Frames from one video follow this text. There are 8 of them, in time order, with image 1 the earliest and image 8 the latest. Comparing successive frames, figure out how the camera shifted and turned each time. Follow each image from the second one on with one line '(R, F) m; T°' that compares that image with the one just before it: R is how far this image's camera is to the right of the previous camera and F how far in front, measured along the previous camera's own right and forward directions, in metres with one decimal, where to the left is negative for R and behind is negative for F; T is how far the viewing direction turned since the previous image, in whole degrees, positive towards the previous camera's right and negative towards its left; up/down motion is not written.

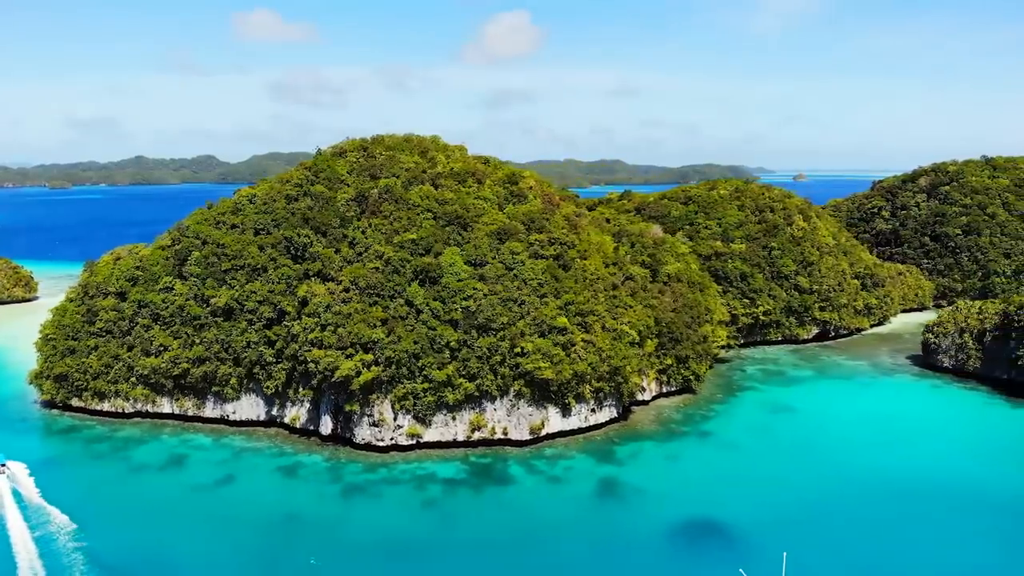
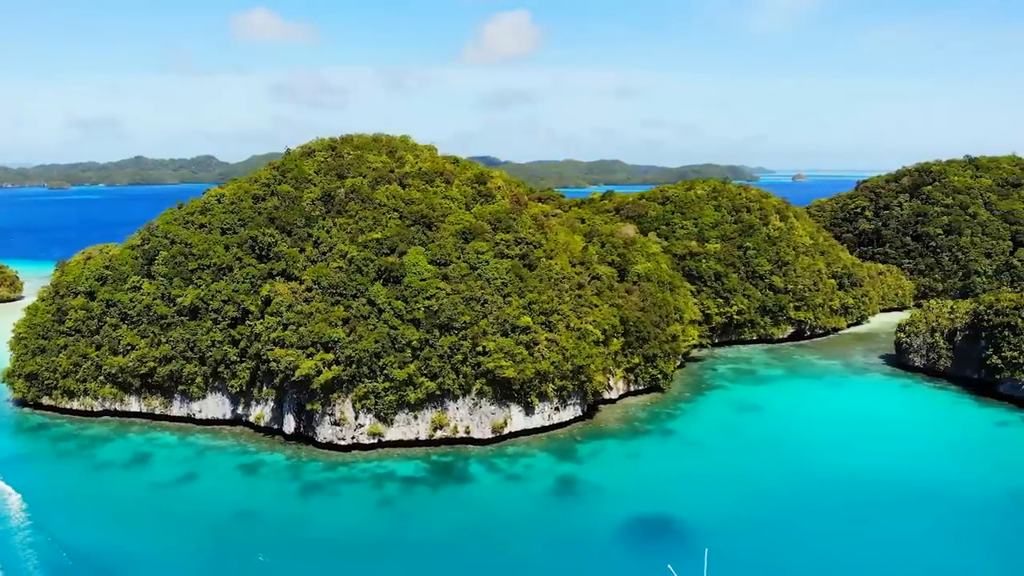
(+2.1, -0.1) m; 0°
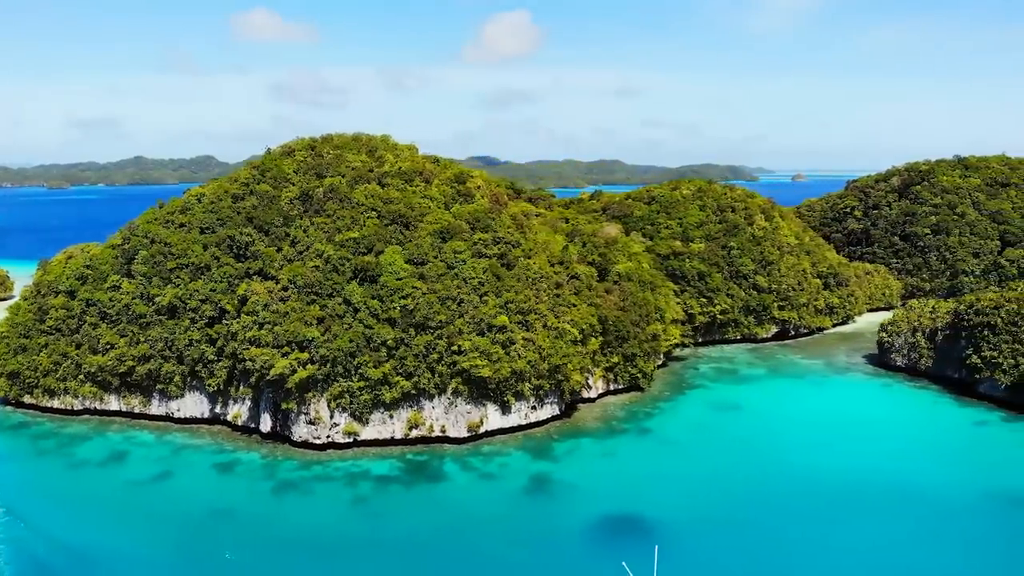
(+1.3, -0.1) m; 0°
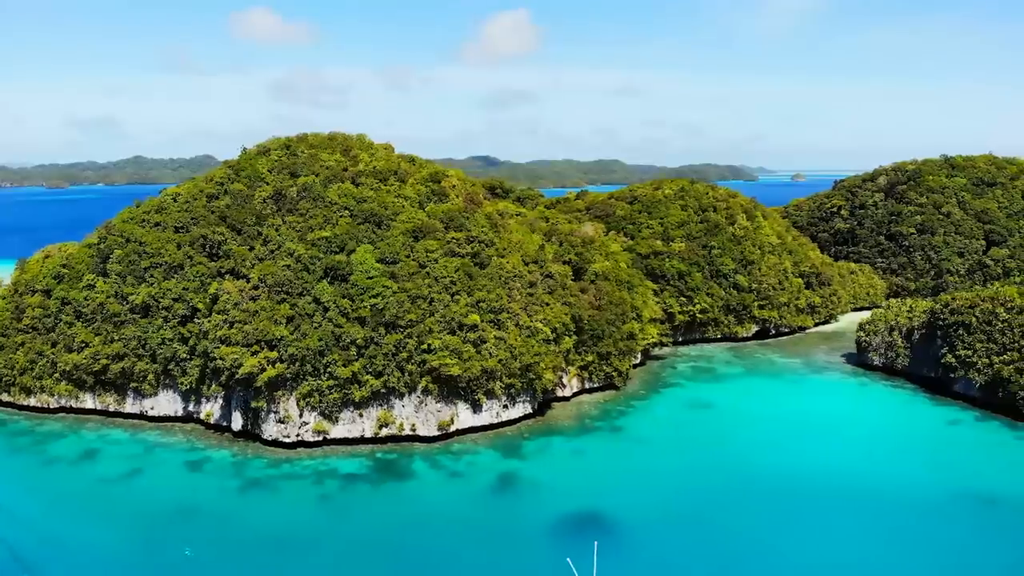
(+1.7, -0.1) m; 0°
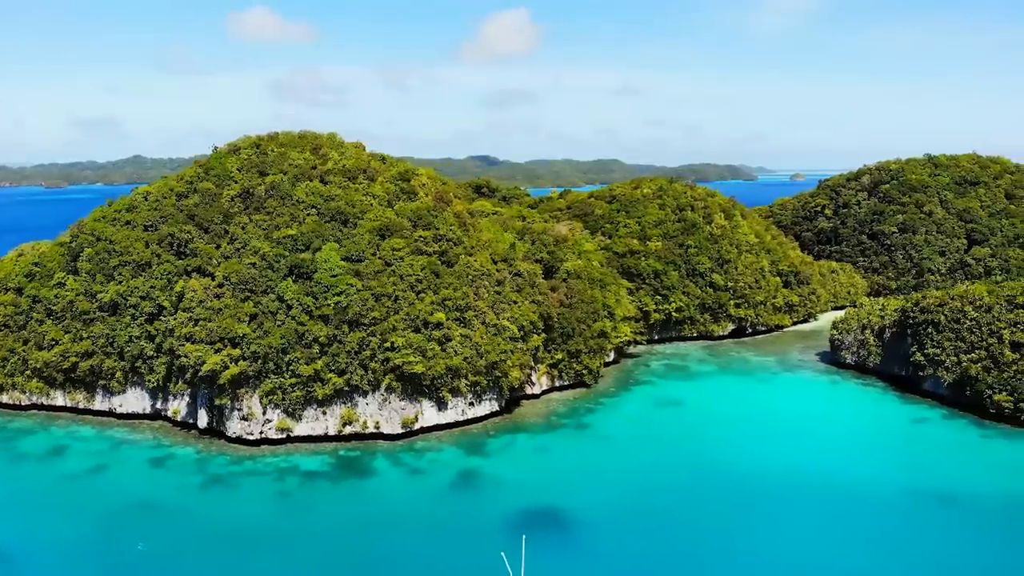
(+2.0, -0.1) m; 0°
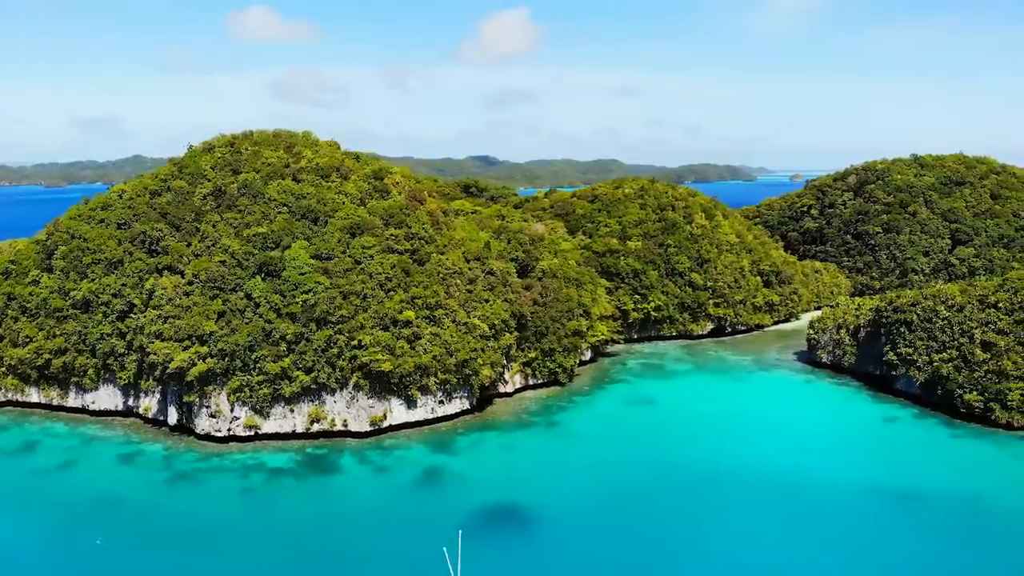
(+1.8, -0.1) m; 0°
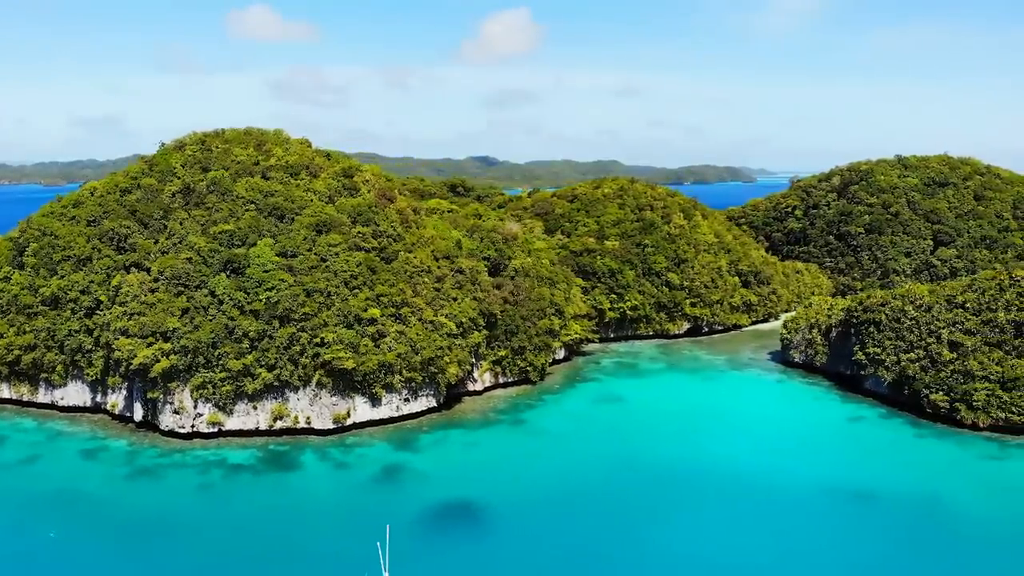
(+2.0, -0.1) m; 0°
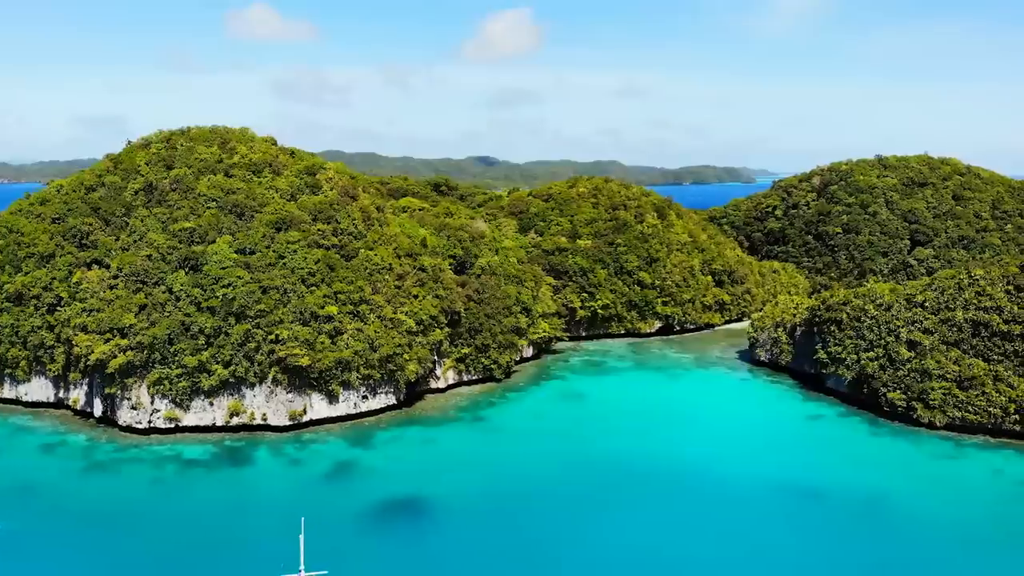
(+2.5, -0.2) m; 0°
